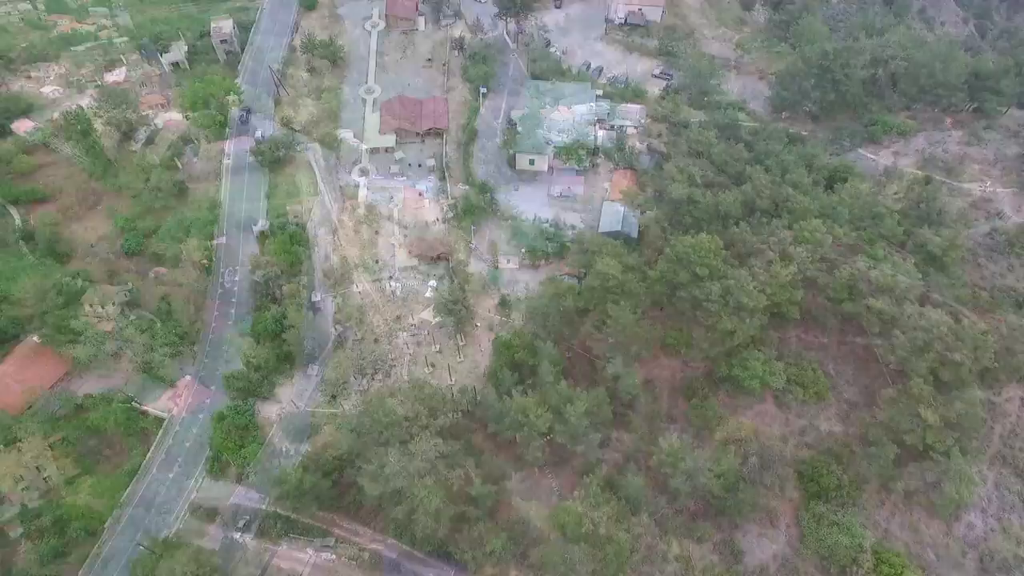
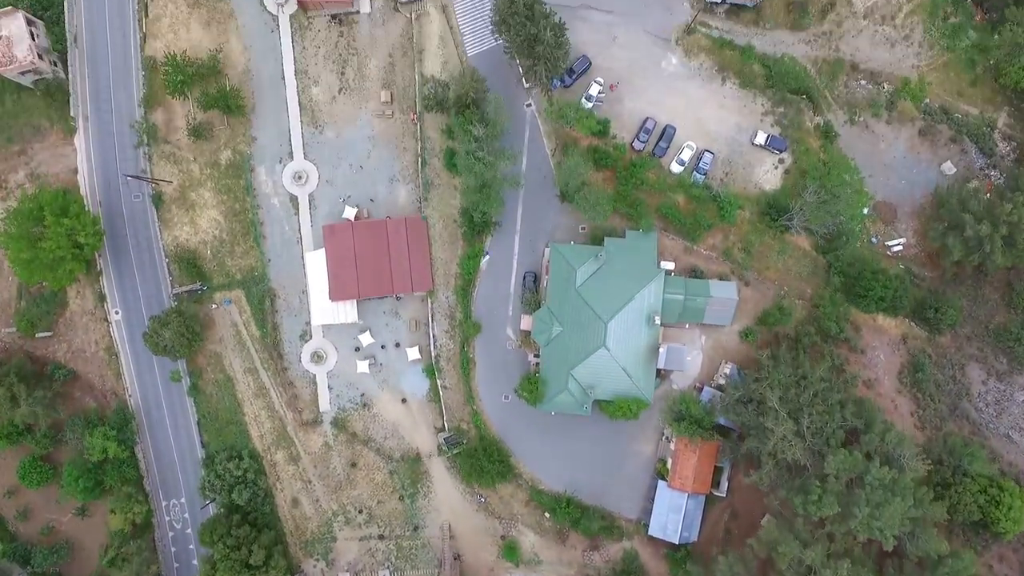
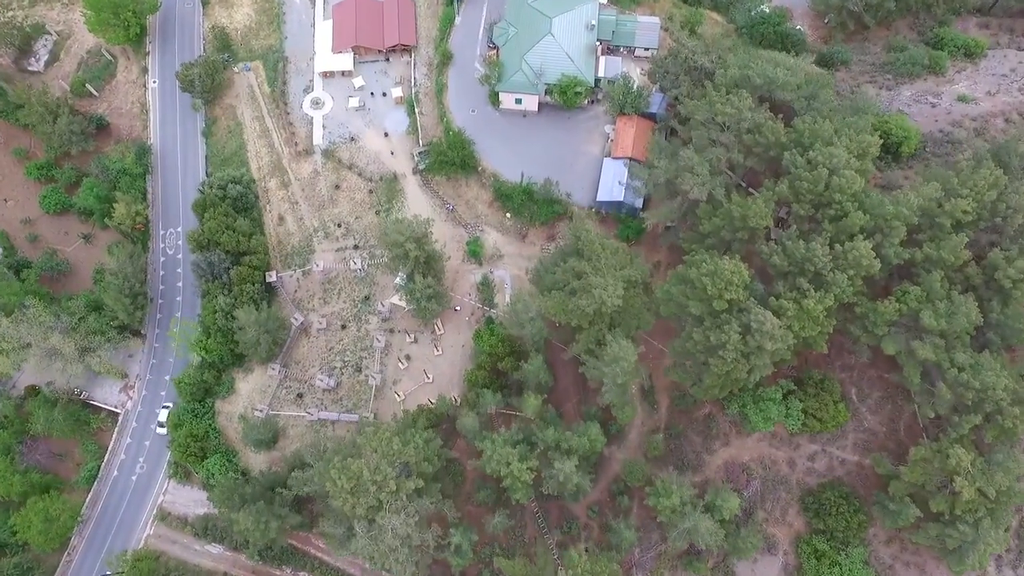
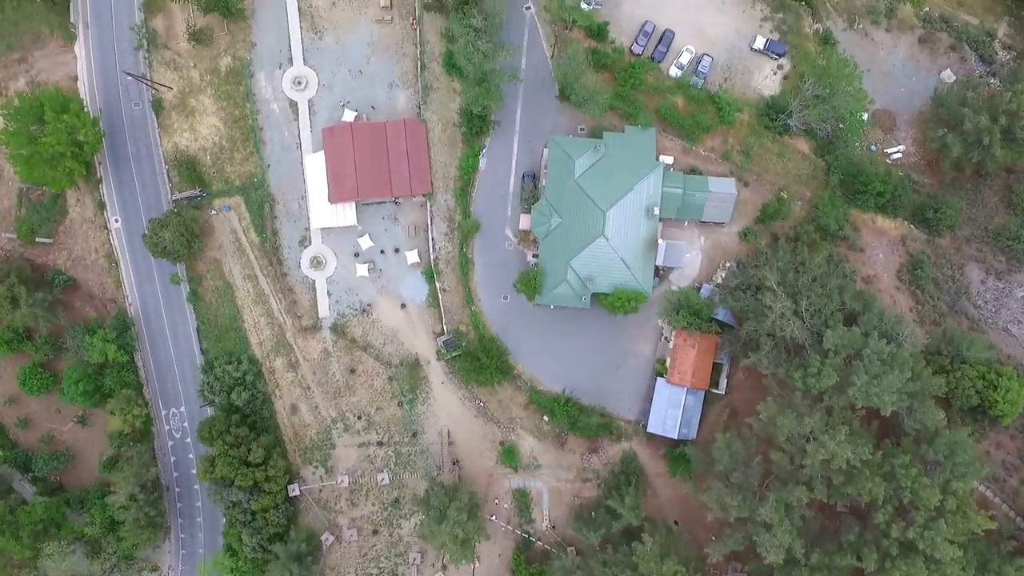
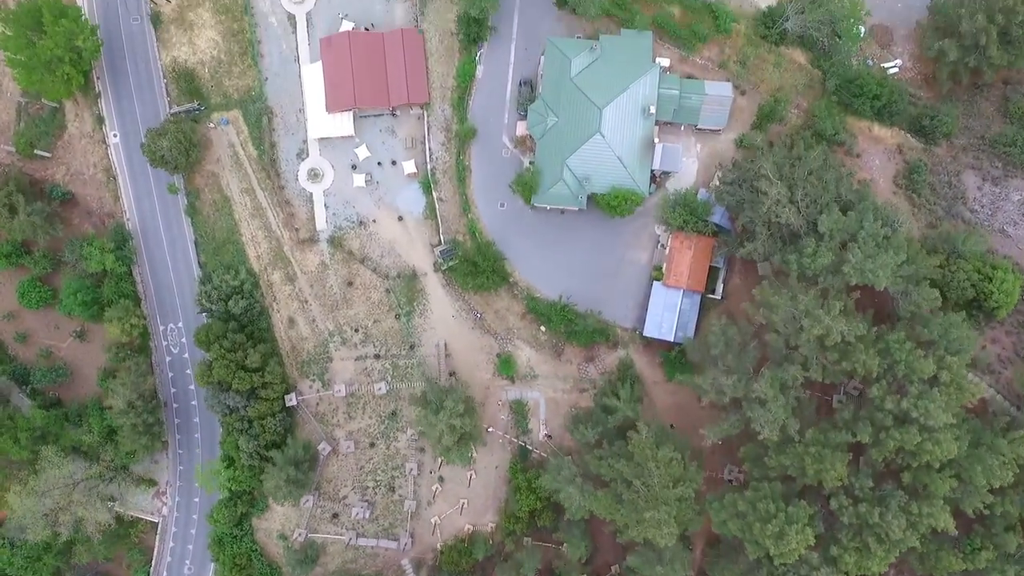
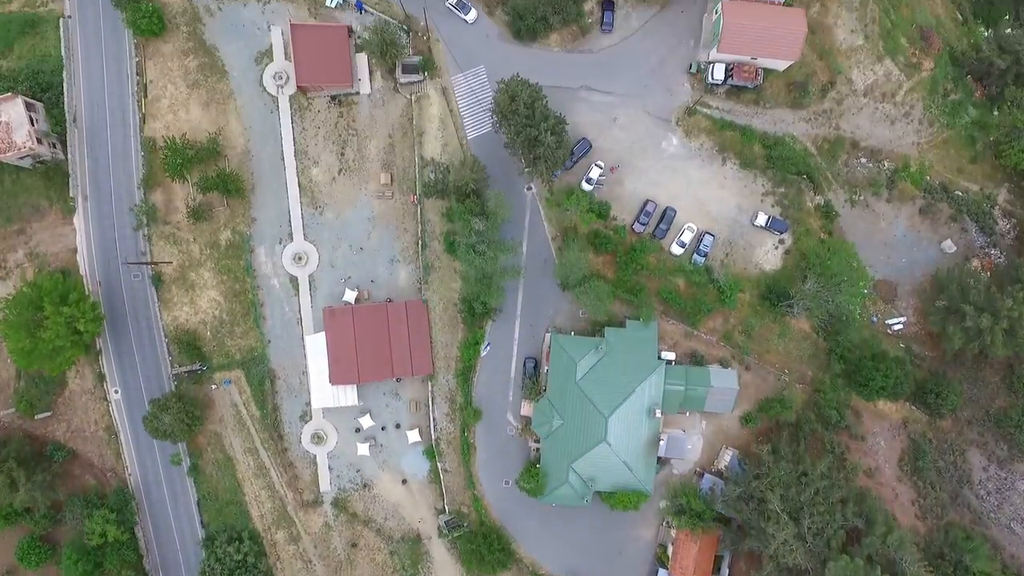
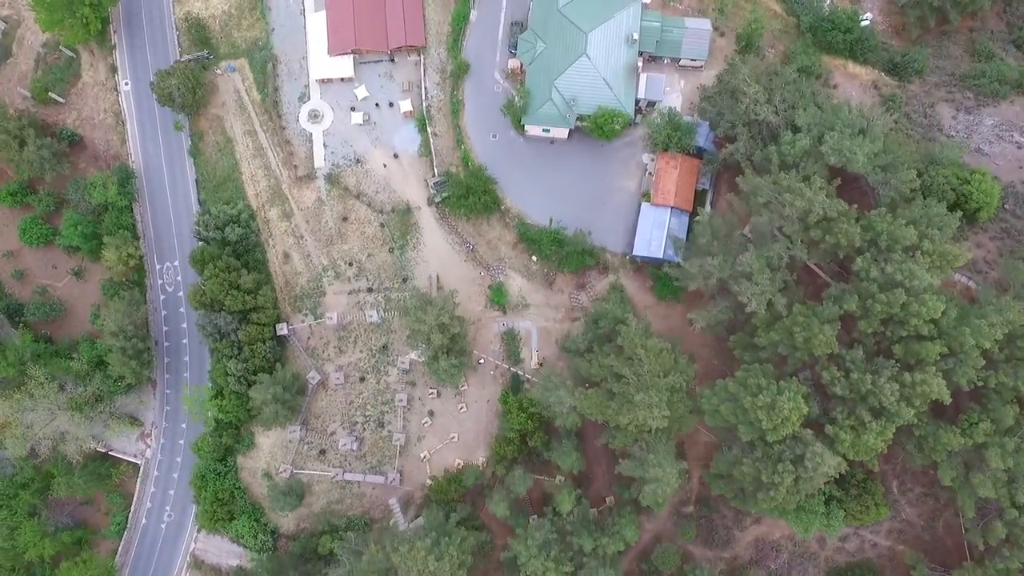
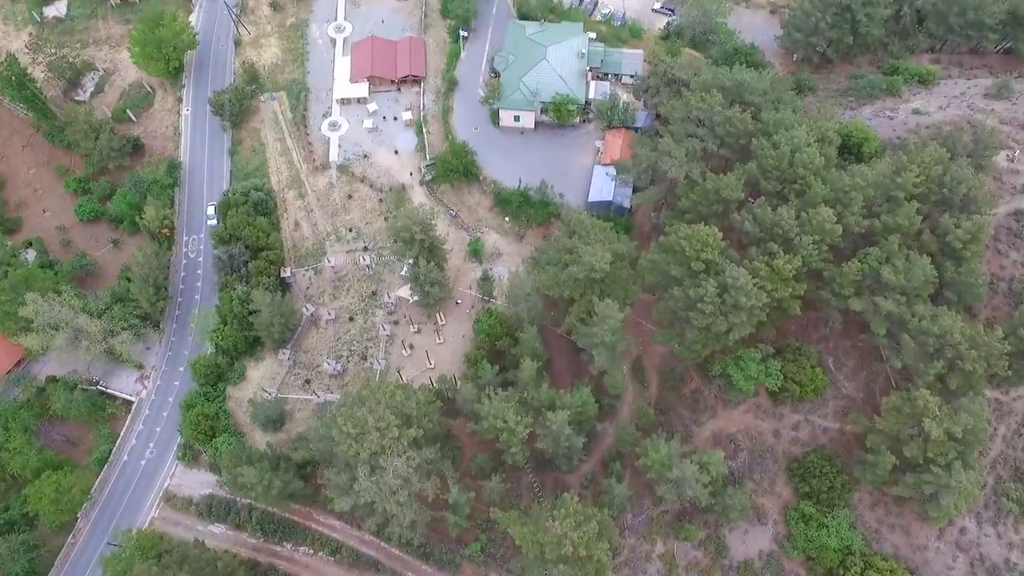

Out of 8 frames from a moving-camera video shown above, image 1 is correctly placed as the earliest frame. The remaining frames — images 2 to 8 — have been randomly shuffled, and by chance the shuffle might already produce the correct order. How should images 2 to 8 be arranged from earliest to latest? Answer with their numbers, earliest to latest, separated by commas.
8, 3, 7, 5, 4, 2, 6
